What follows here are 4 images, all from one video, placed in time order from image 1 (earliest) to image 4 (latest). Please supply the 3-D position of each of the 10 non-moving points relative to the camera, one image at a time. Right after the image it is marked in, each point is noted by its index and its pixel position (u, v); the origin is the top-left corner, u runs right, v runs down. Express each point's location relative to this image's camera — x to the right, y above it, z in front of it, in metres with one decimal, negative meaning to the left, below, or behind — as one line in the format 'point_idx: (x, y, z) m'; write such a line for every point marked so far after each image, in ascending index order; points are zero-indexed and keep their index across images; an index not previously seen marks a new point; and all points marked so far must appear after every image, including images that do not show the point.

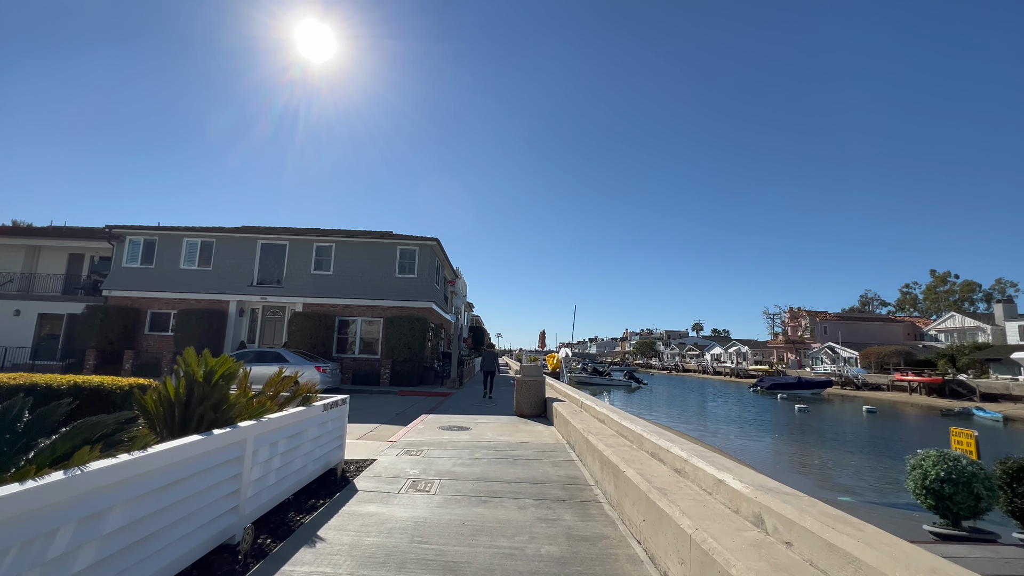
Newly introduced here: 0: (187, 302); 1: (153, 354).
0: (-12.9, -0.6, +19.6) m
1: (-13.9, -2.5, +18.9) m
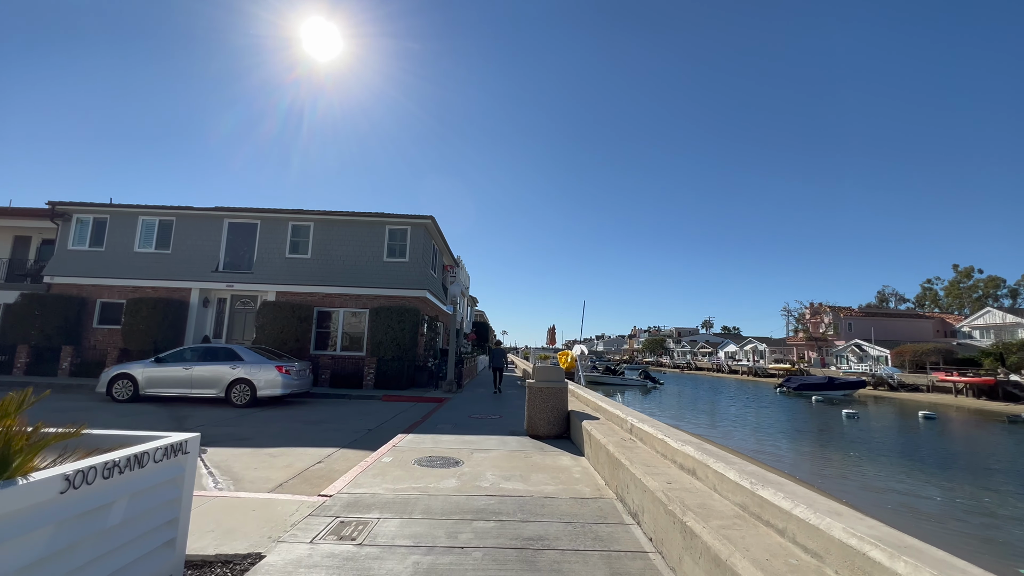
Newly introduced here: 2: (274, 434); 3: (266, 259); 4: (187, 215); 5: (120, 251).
0: (-12.7, -0.1, +16.9) m
1: (-13.6, -2.1, +16.2) m
2: (-3.9, -2.4, +8.2) m
3: (-8.6, +1.0, +17.3) m
4: (-11.5, +2.6, +17.3) m
5: (-13.7, +1.3, +17.2) m
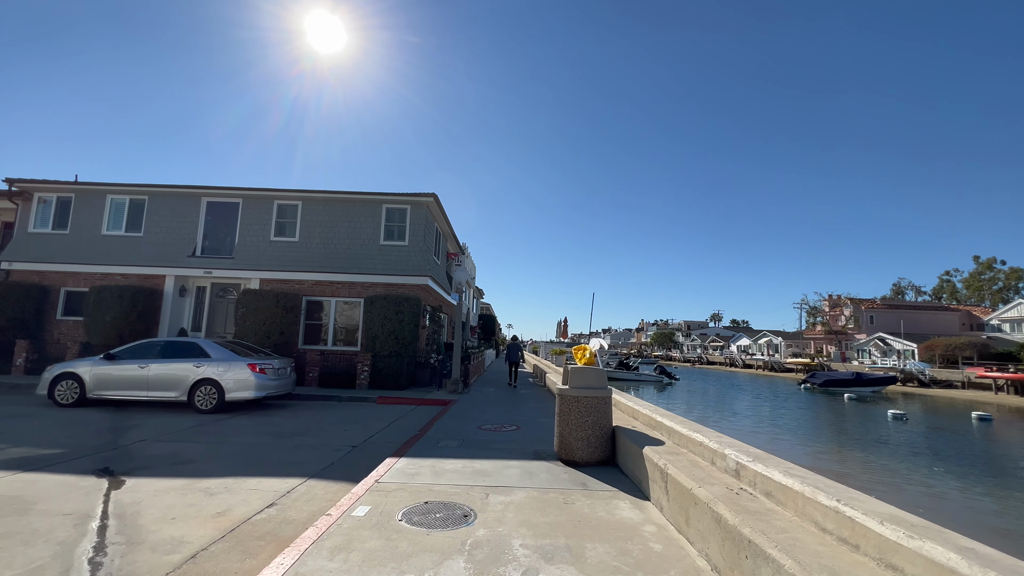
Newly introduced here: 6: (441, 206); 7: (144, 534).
0: (-12.3, +0.3, +15.1) m
1: (-13.2, -1.7, +14.4) m
2: (-3.6, -2.1, +6.3) m
3: (-8.2, +1.4, +15.4) m
4: (-11.1, +3.0, +15.5) m
5: (-13.3, +1.7, +15.4) m
6: (-2.4, +2.7, +16.3) m
7: (-2.9, -1.9, +3.8) m
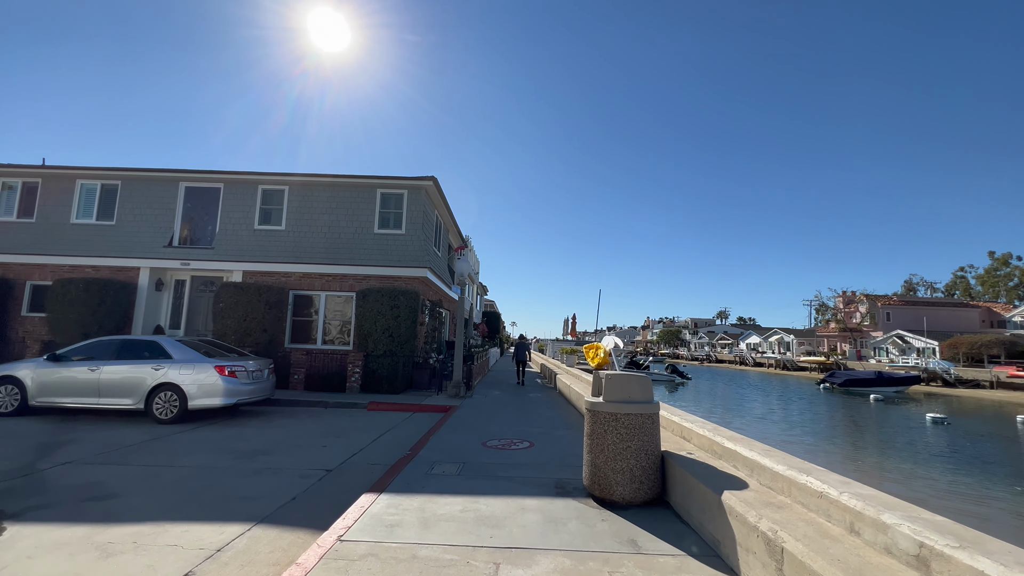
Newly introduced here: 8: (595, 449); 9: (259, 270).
0: (-12.1, +0.5, +13.8) m
1: (-13.0, -1.5, +13.2) m
2: (-3.5, -2.0, +4.9) m
3: (-8.0, +1.6, +14.1) m
4: (-10.9, +3.2, +14.2) m
5: (-13.1, +1.8, +14.0) m
6: (-2.1, +2.9, +14.9) m
7: (-2.8, -1.8, +2.5) m
8: (+0.7, -1.3, +4.1) m
9: (-7.1, +0.5, +13.7) m
